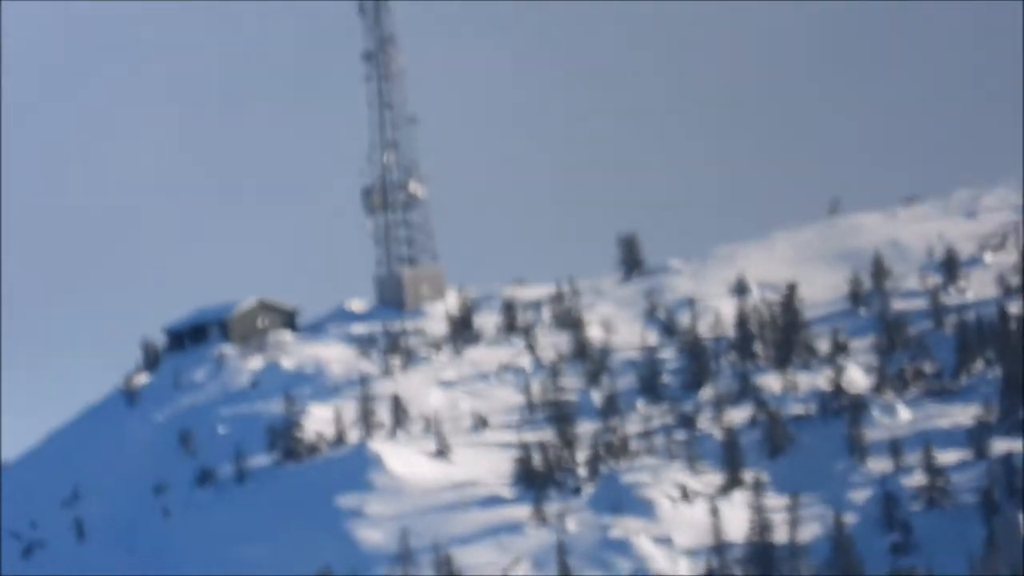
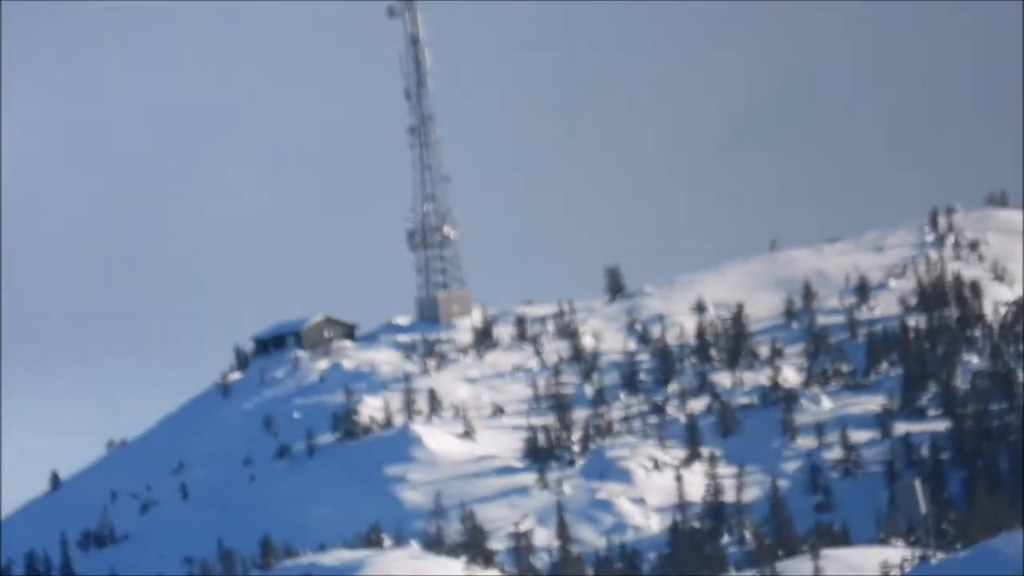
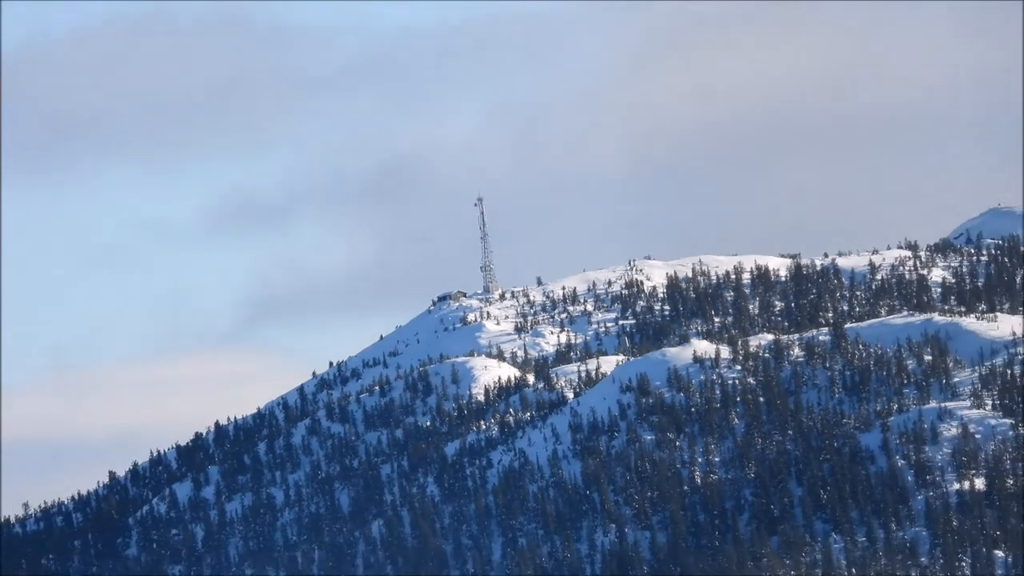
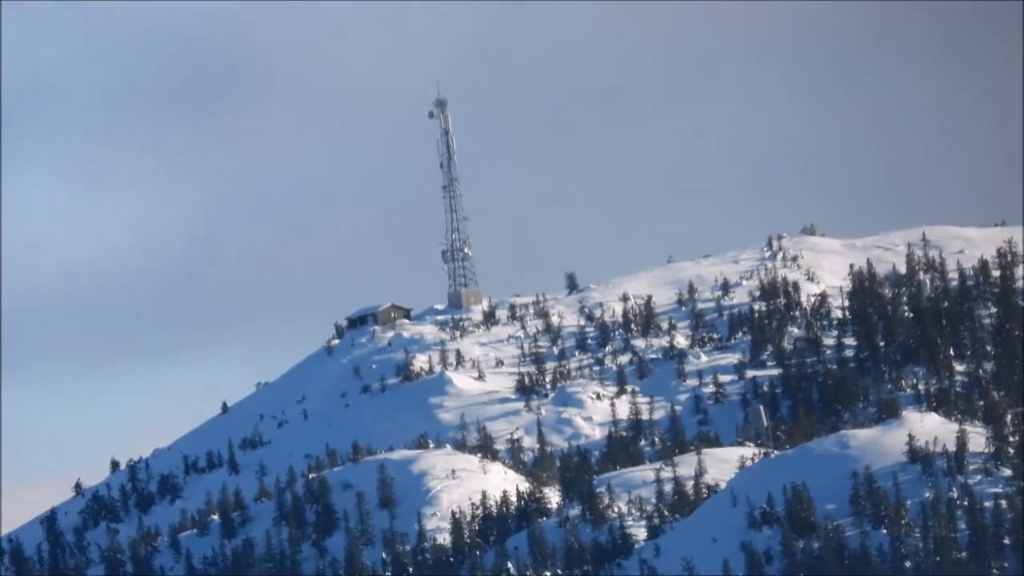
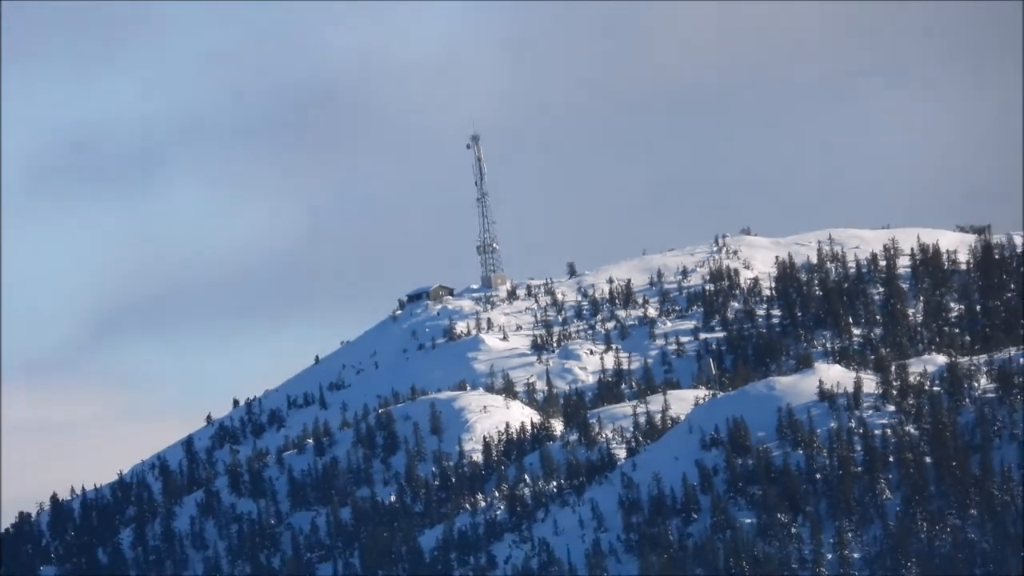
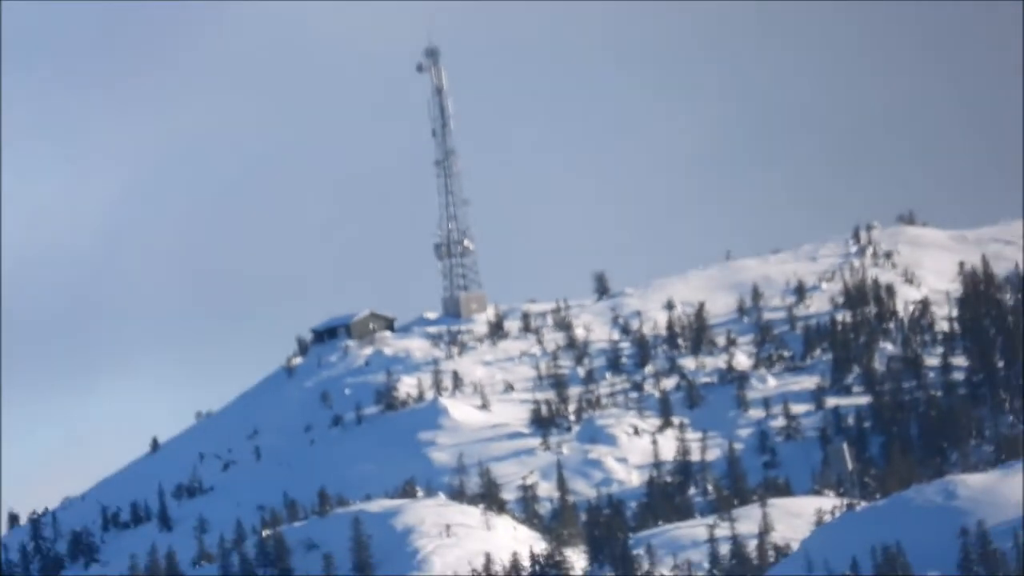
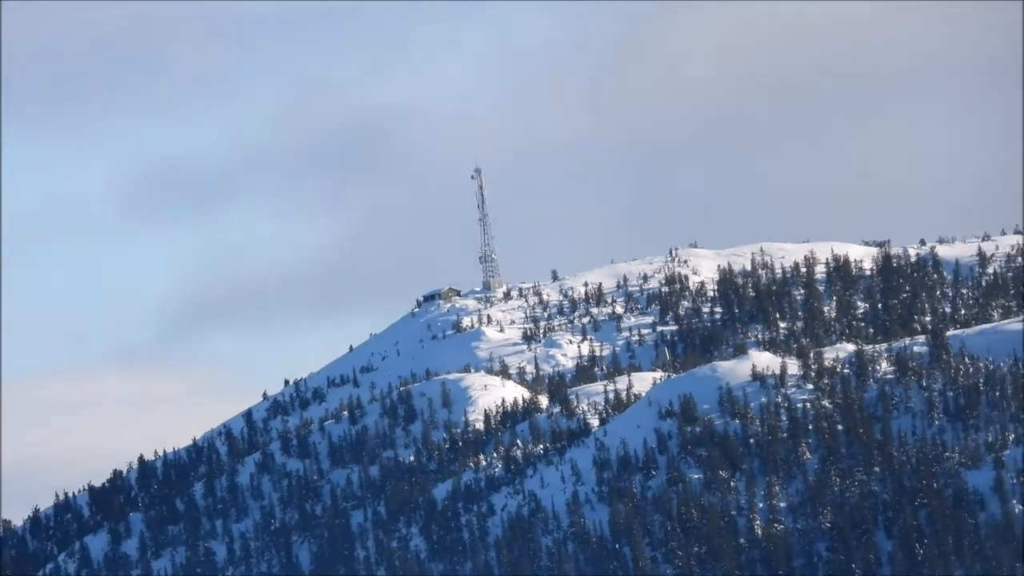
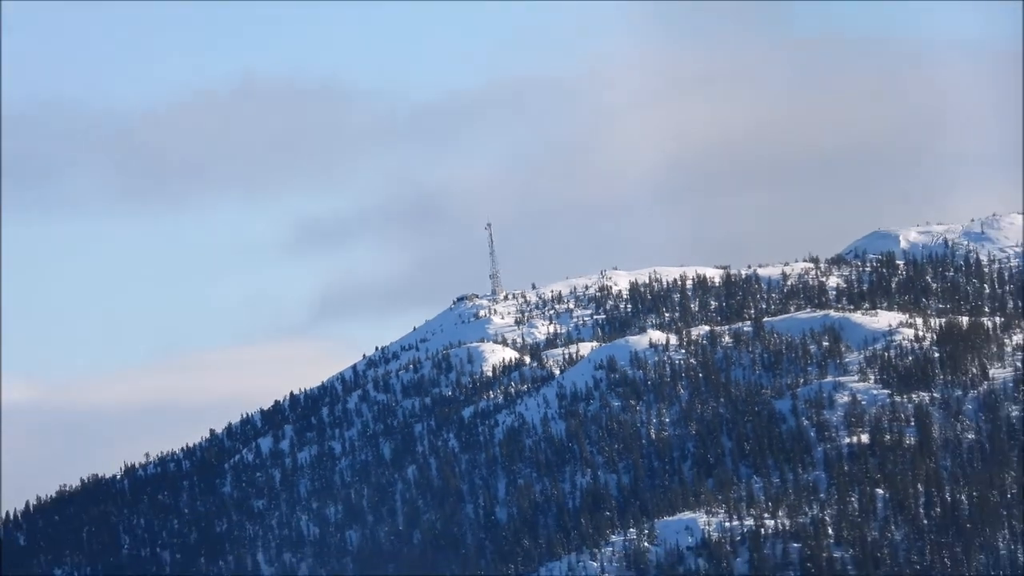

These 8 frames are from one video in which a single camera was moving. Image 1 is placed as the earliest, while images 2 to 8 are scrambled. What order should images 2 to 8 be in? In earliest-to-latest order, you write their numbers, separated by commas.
2, 6, 4, 5, 7, 3, 8
